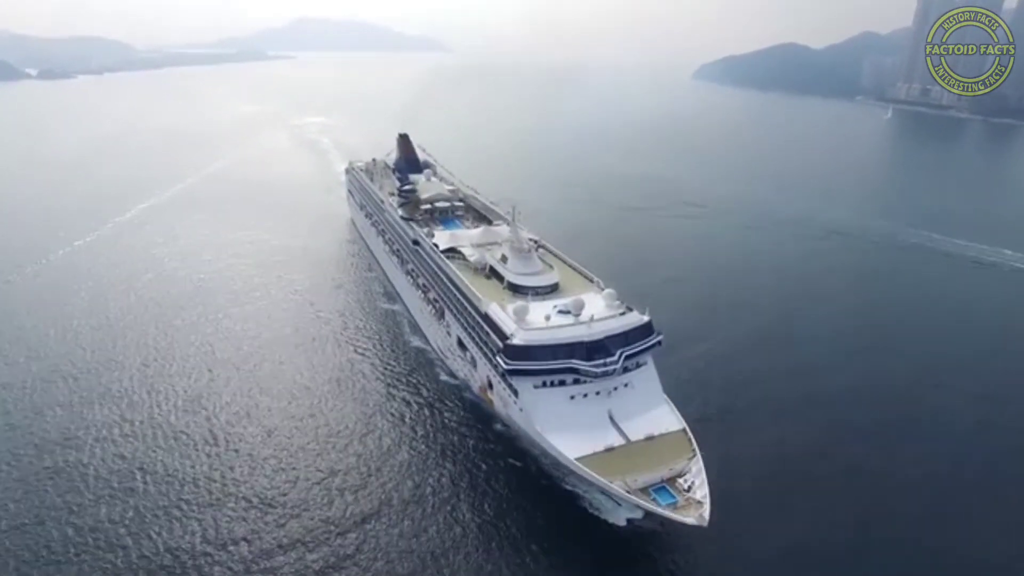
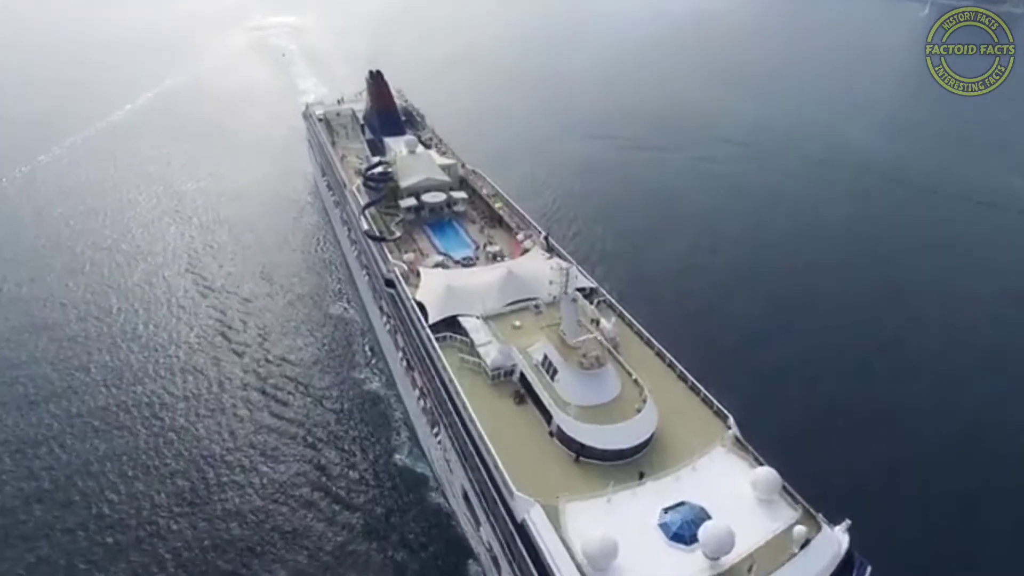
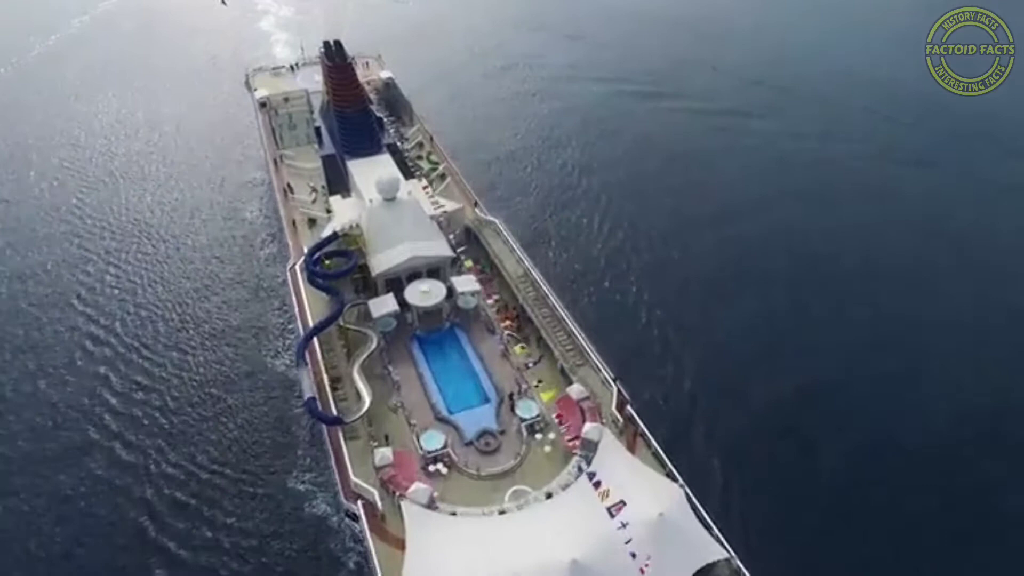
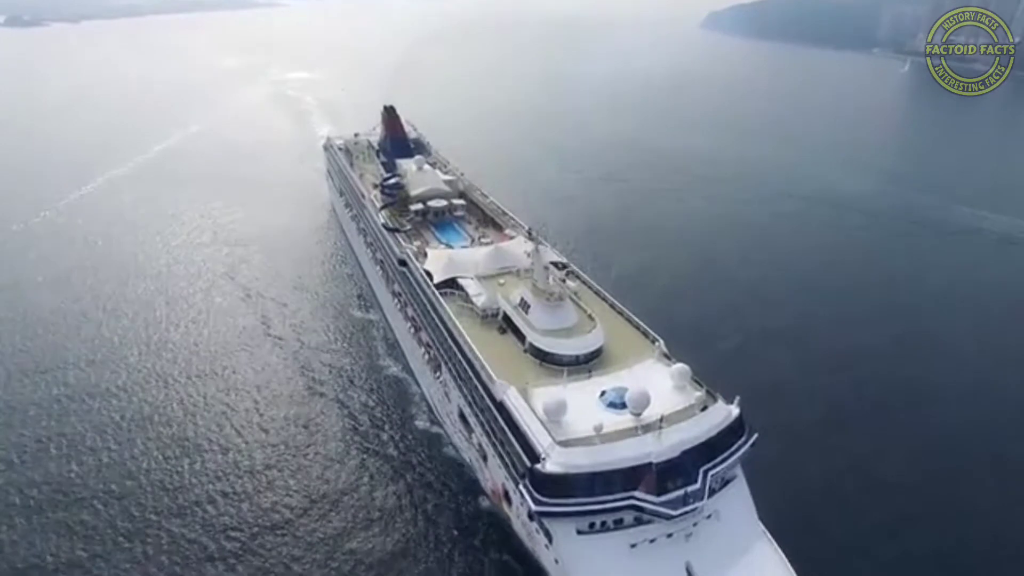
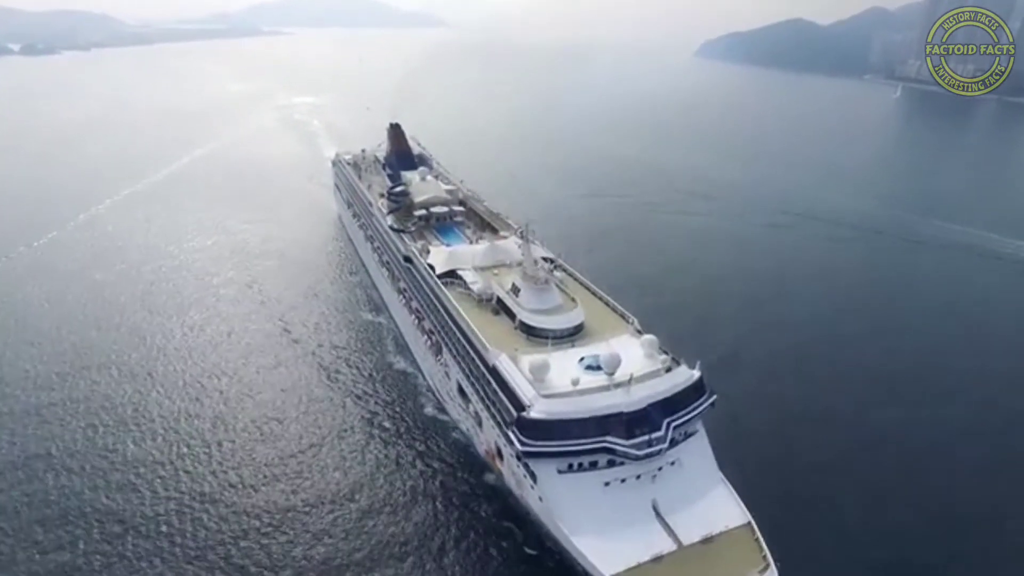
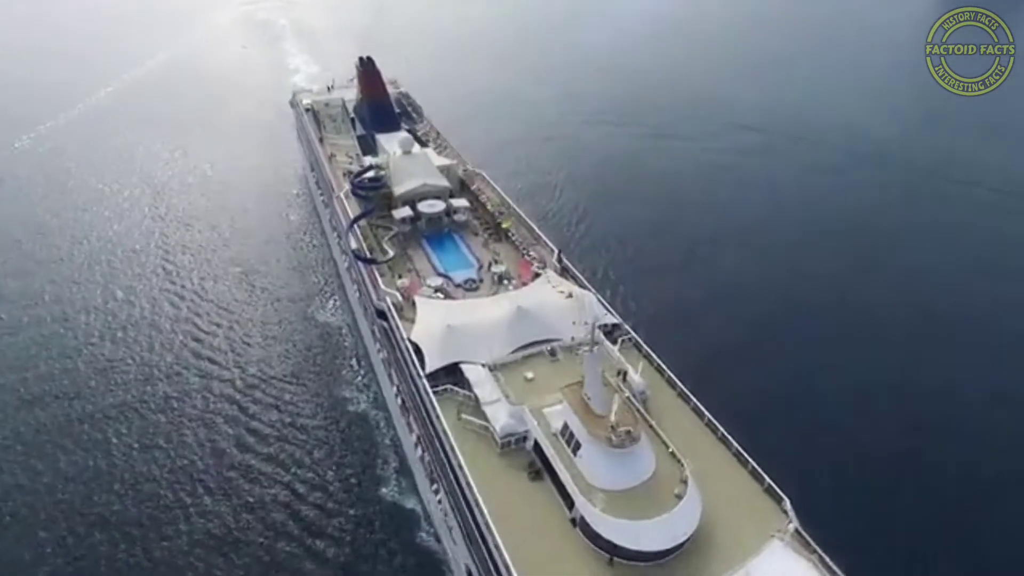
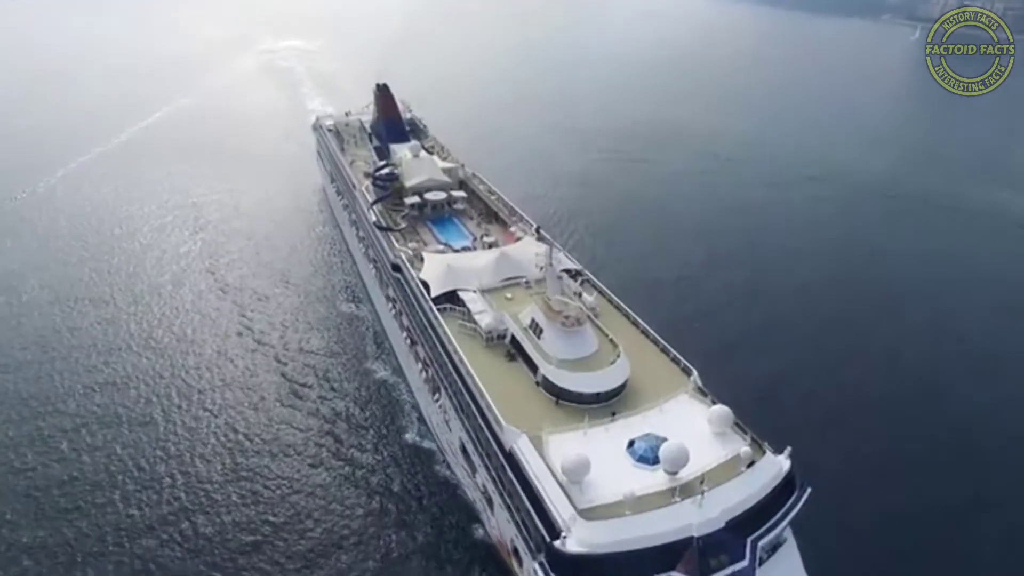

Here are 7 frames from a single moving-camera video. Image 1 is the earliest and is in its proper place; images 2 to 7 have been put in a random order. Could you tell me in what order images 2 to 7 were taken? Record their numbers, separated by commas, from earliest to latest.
5, 4, 7, 2, 6, 3
